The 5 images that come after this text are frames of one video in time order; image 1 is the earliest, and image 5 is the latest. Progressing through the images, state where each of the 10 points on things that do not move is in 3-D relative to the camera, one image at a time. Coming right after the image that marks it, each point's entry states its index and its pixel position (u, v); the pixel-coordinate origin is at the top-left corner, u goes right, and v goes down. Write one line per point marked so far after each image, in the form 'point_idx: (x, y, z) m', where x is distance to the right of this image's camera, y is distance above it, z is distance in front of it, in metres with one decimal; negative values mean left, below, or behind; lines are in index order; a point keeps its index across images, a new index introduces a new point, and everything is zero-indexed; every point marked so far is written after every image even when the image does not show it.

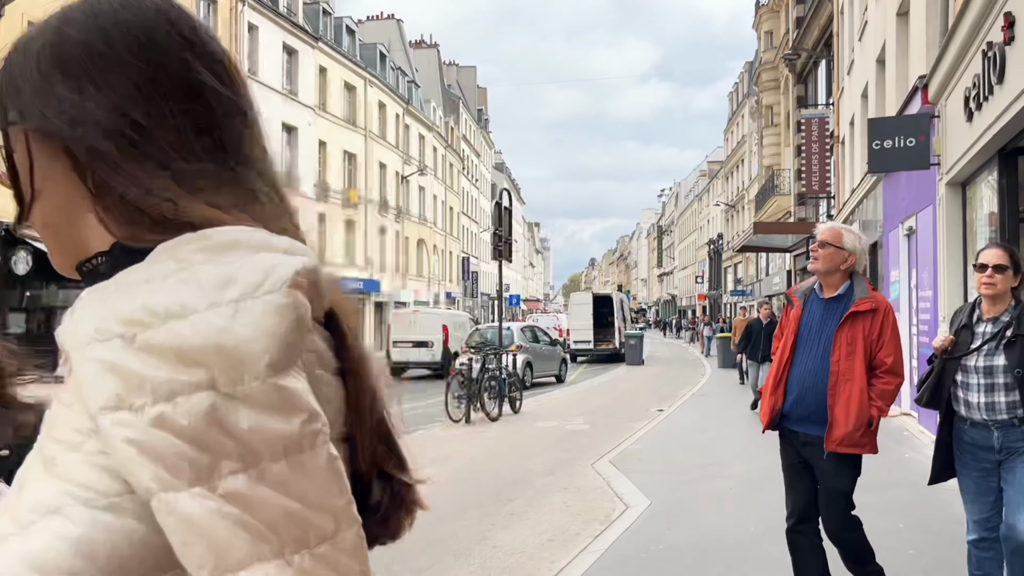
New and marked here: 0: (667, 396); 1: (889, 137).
0: (+2.9, -2.1, +14.5) m
1: (+4.1, +1.6, +8.1) m
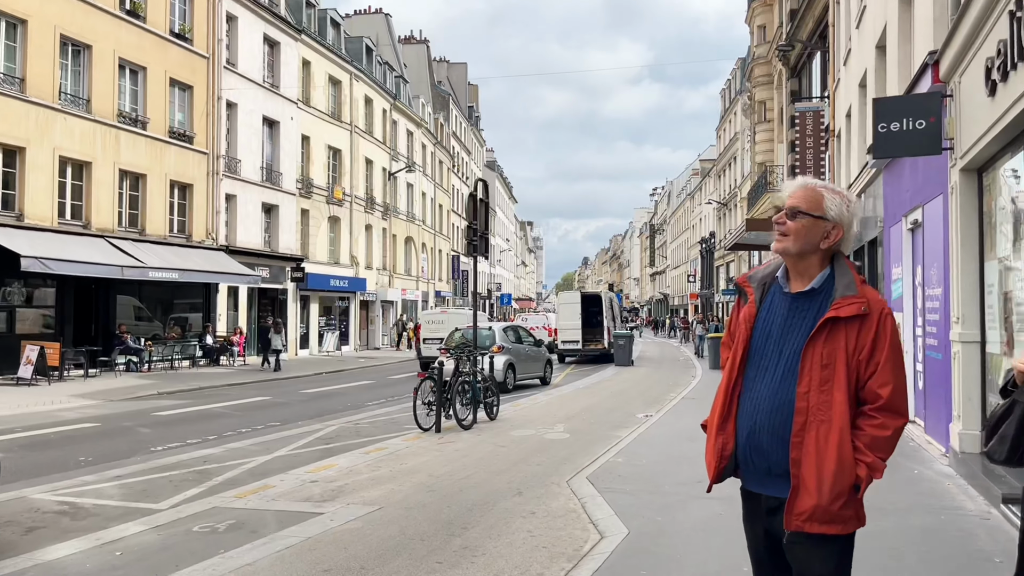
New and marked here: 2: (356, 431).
0: (+2.6, -2.0, +13.7) m
1: (+3.8, +1.7, +7.4) m
2: (-2.1, -1.9, +10.2) m
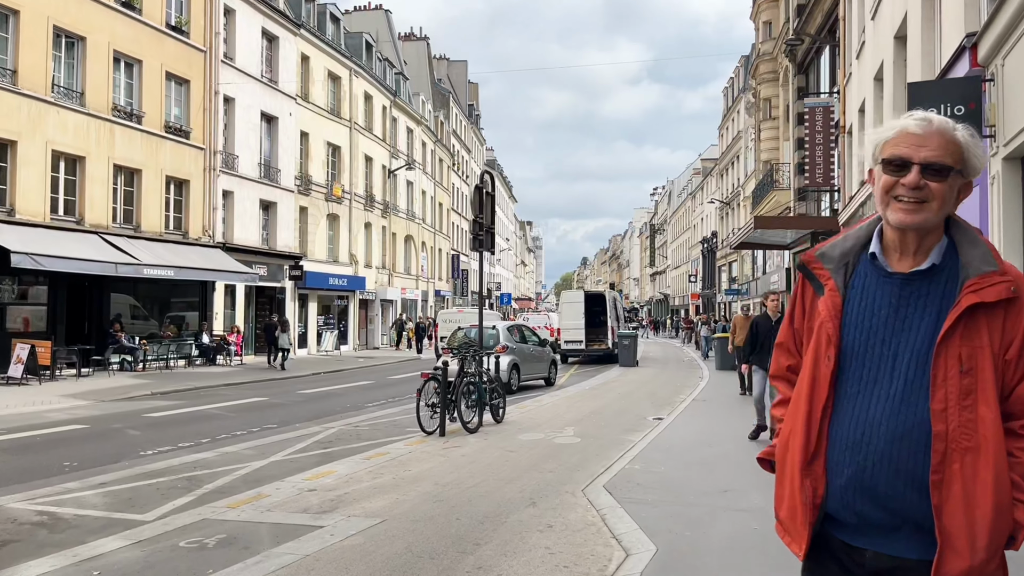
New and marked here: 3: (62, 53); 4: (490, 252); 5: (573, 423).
0: (+2.7, -2.0, +13.3) m
1: (+3.9, +1.7, +7.0) m
2: (-2.0, -1.9, +9.7) m
3: (-11.8, +6.1, +19.7) m
4: (-0.3, +0.5, +10.4) m
5: (+0.8, -1.9, +10.4) m
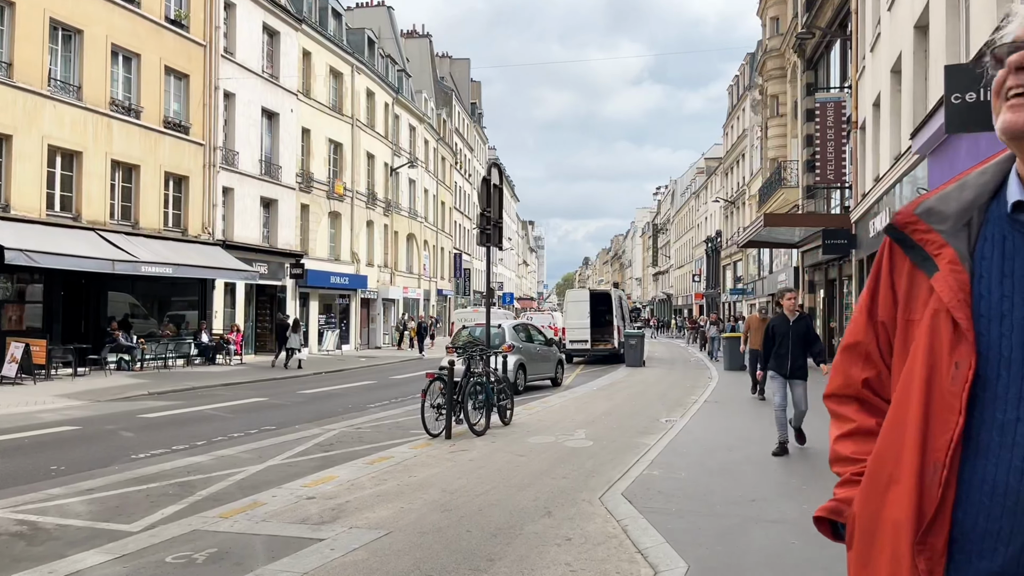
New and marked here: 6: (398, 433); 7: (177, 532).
0: (+2.8, -2.0, +12.9) m
1: (+4.0, +1.7, +6.5) m
2: (-1.9, -1.8, +9.3) m
3: (-11.6, +6.2, +19.3) m
4: (-0.2, +0.5, +10.0) m
5: (+1.0, -1.8, +10.0) m
6: (-1.5, -1.8, +9.6) m
7: (-2.2, -1.6, +5.0) m
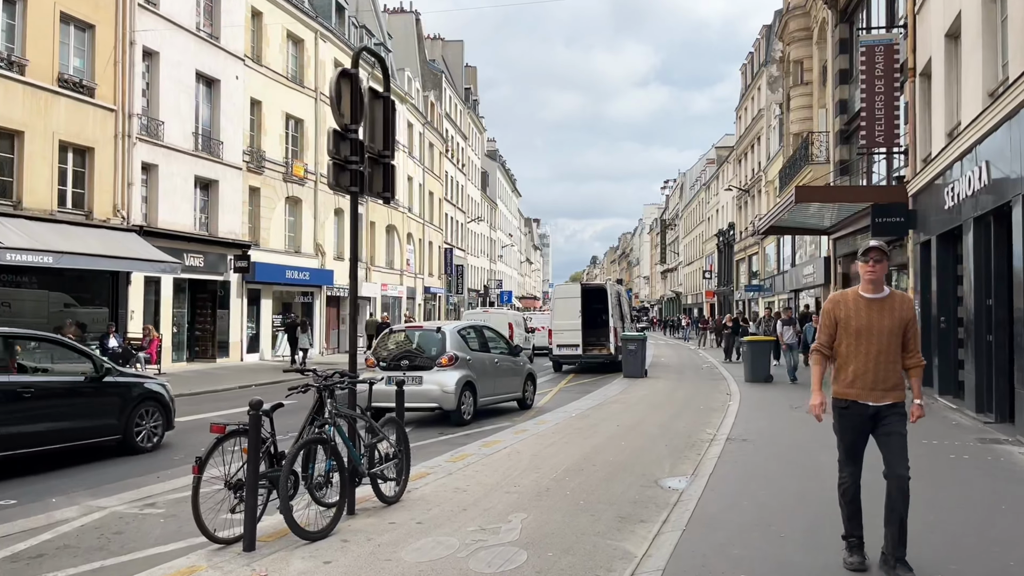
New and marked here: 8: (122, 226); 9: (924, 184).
0: (+2.0, -1.8, +8.7) m
1: (+3.1, +1.9, +2.4) m
2: (-2.7, -1.7, +5.3) m
3: (-12.4, +6.3, +15.3) m
4: (-1.0, +0.7, +5.8) m
5: (+0.1, -1.6, +5.8) m
6: (-2.3, -1.7, +5.5) m
7: (-3.1, -1.5, +0.9) m
8: (-10.3, +1.7, +20.0) m
9: (+8.0, +2.0, +14.6) m
